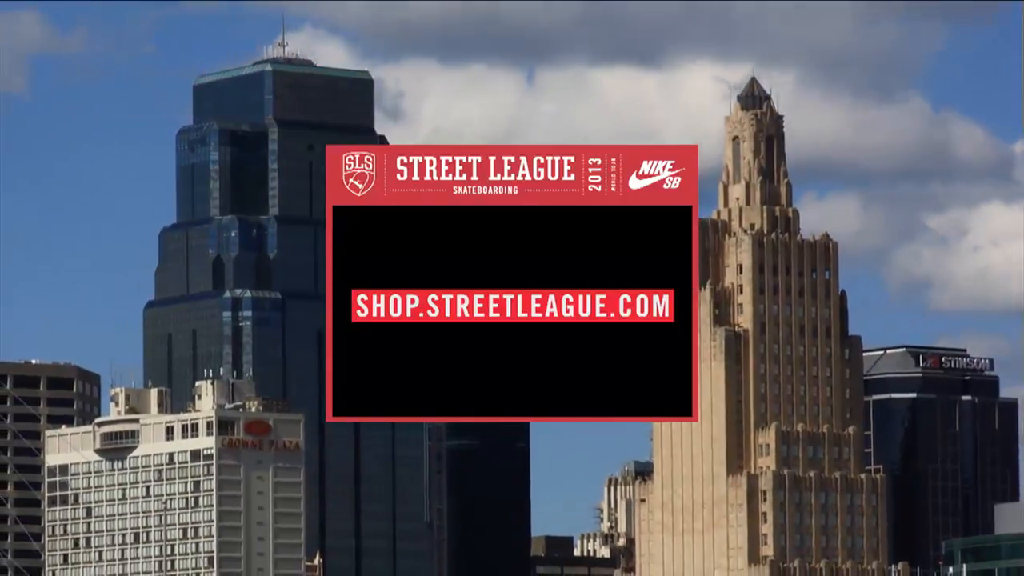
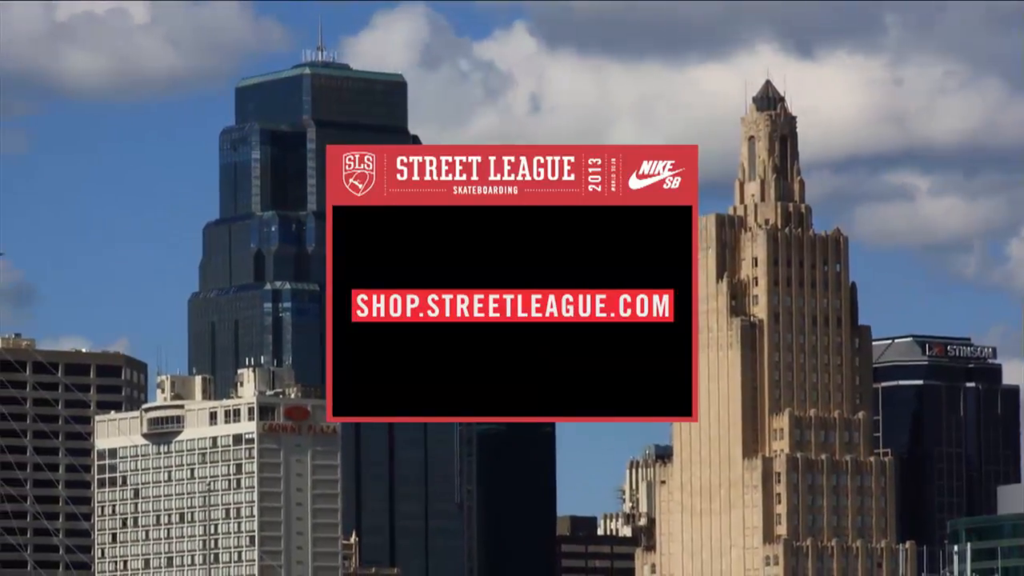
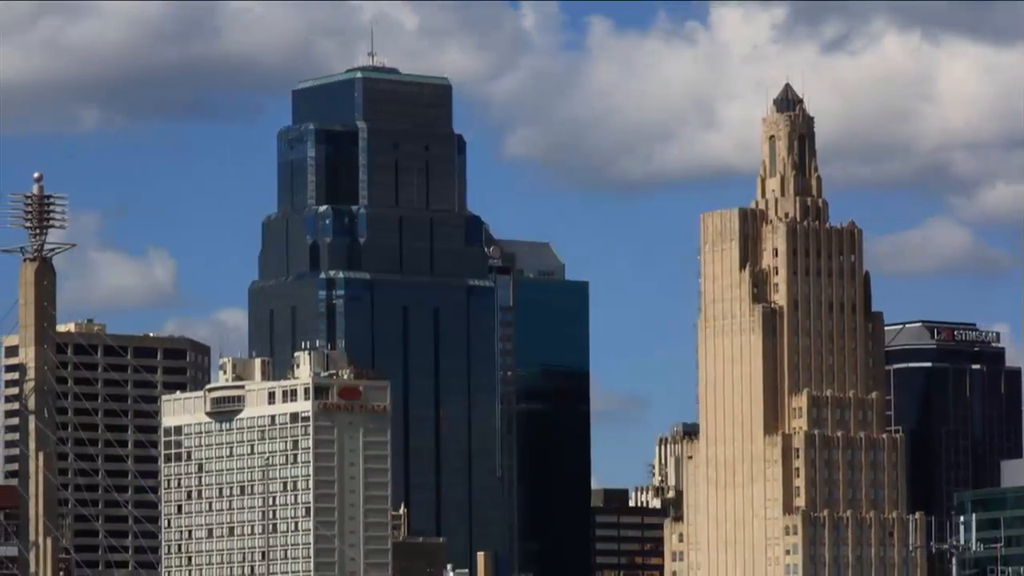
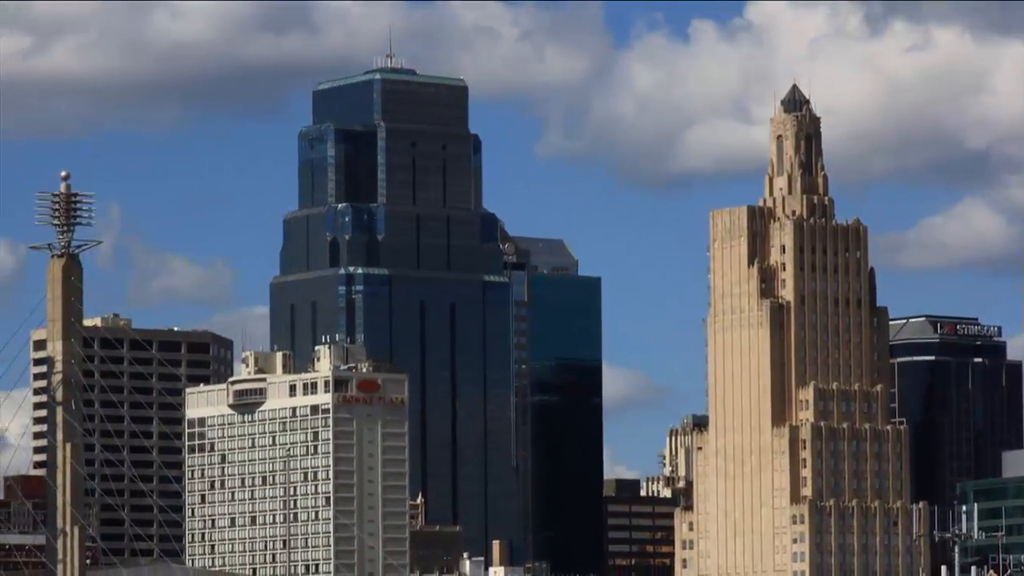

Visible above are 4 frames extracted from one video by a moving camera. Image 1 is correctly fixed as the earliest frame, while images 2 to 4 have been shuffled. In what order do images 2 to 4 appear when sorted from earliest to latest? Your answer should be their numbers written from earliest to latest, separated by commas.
2, 3, 4
